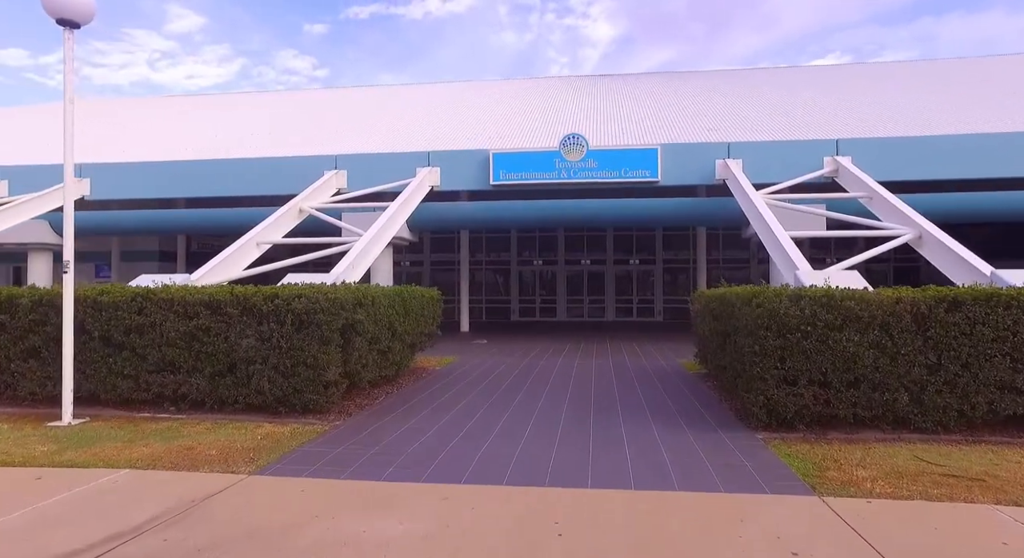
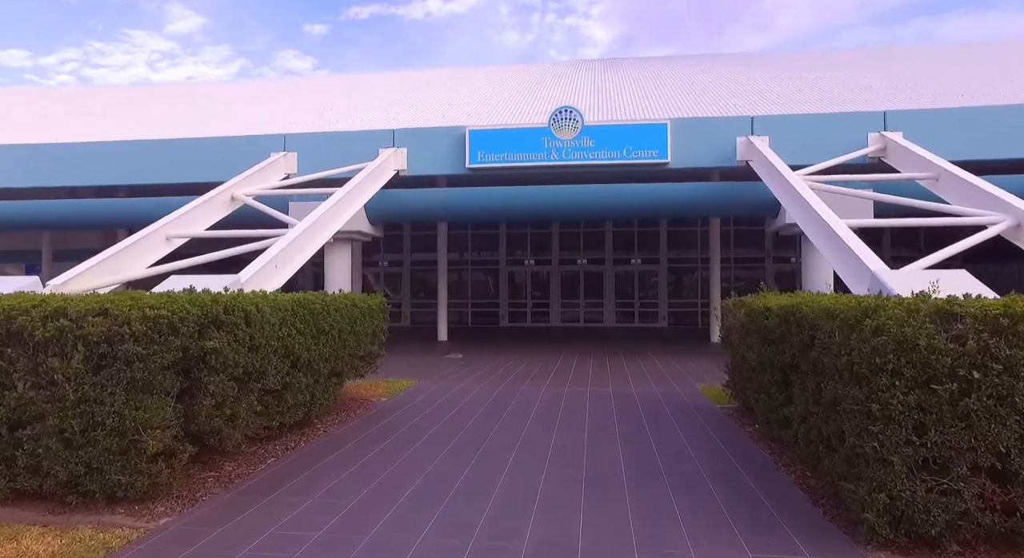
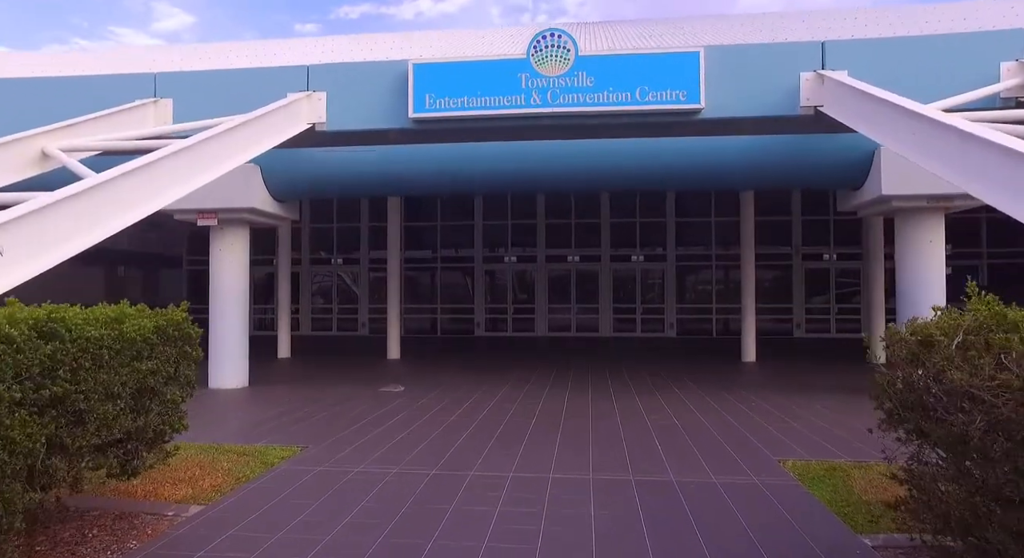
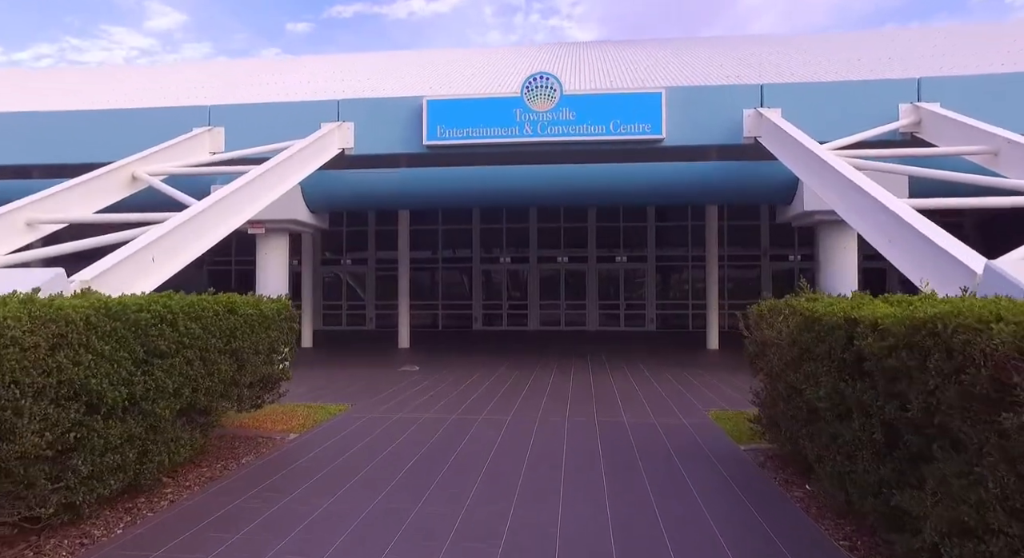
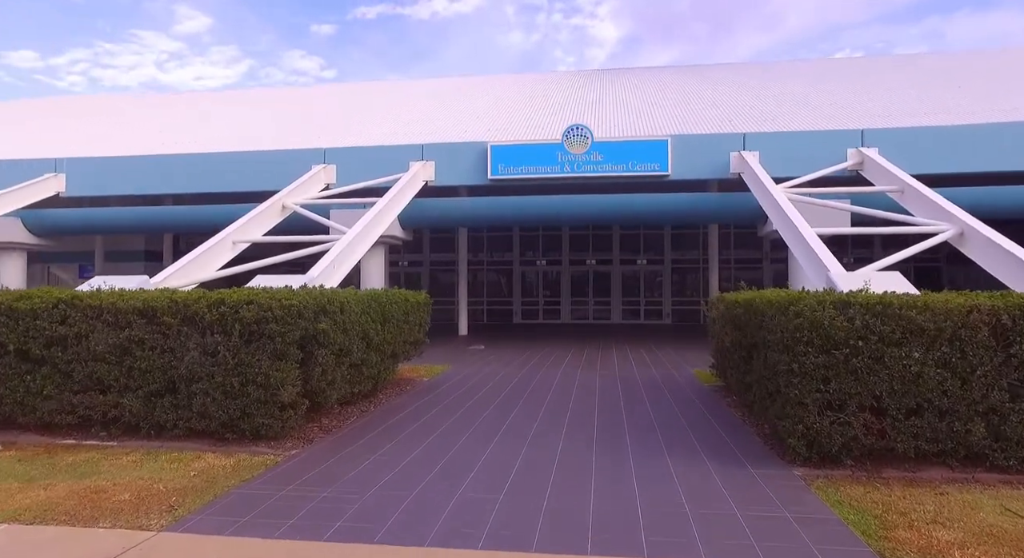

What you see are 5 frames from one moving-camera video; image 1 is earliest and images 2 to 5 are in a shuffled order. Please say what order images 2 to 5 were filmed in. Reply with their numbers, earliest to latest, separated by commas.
5, 2, 4, 3
